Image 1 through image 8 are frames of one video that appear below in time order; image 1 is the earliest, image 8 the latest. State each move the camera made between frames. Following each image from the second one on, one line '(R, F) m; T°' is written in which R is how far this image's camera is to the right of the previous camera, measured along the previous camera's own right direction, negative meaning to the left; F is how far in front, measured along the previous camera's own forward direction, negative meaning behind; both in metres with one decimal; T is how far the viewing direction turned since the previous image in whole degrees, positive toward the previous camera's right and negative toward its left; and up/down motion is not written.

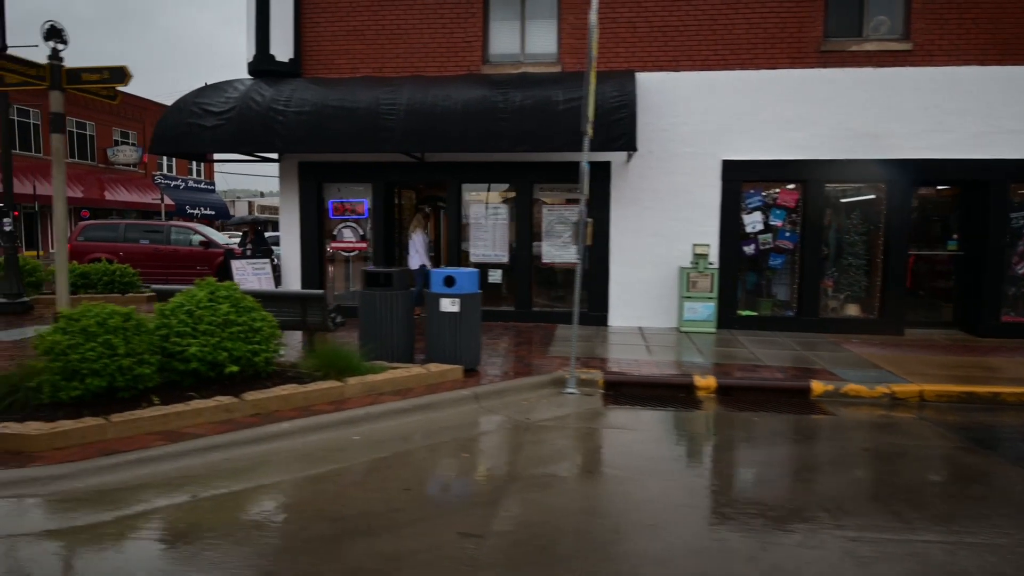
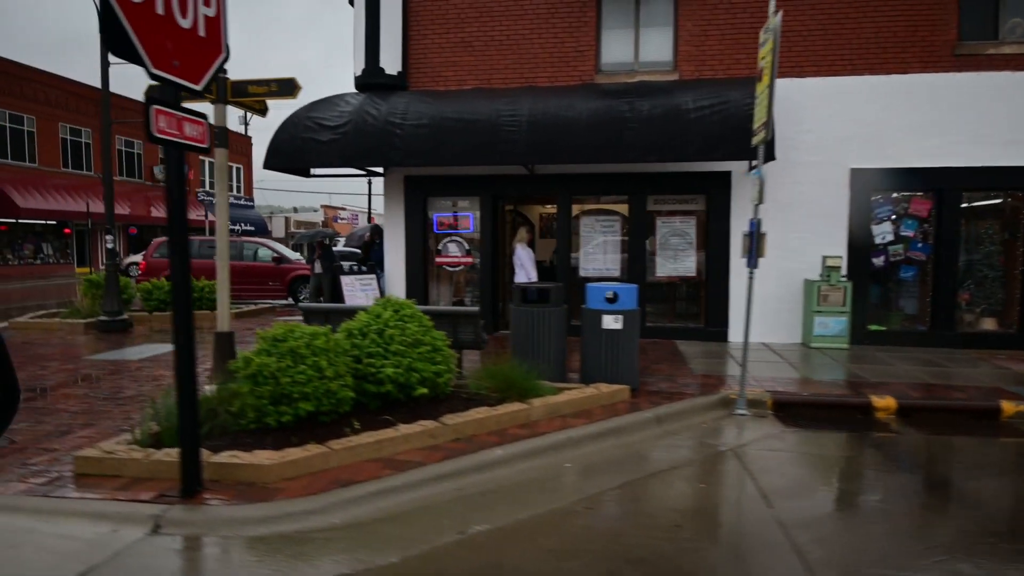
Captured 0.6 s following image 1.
(-1.6, +0.3) m; -1°
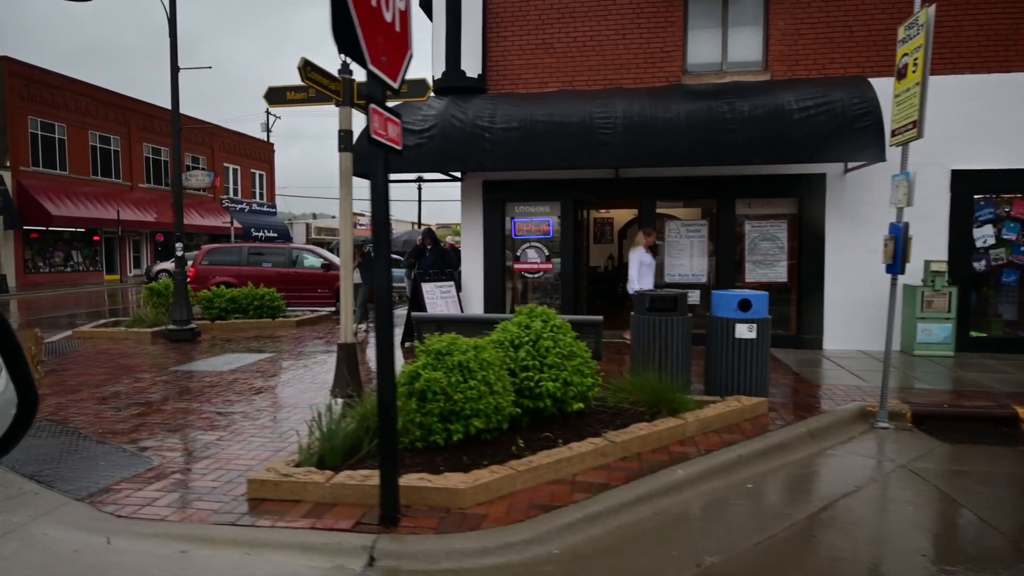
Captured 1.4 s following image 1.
(-1.3, +0.3) m; -1°
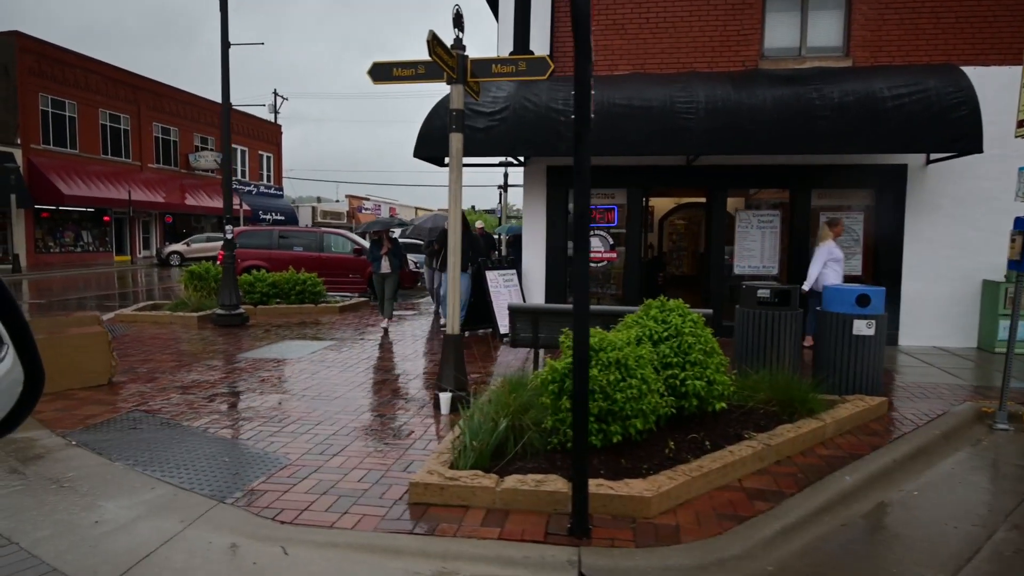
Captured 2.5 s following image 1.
(-1.1, +0.3) m; +1°
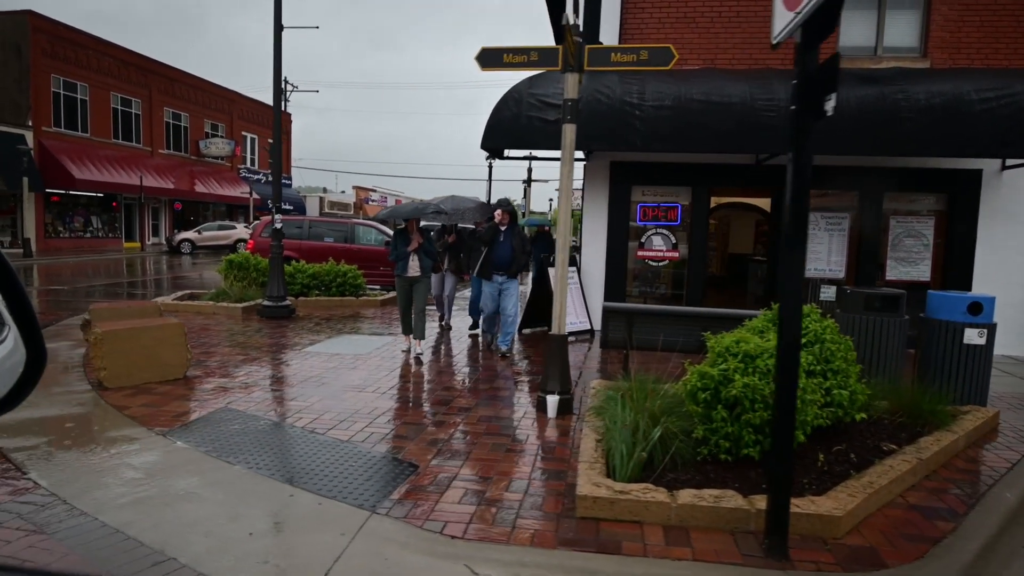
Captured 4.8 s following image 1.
(-1.0, +0.3) m; +1°
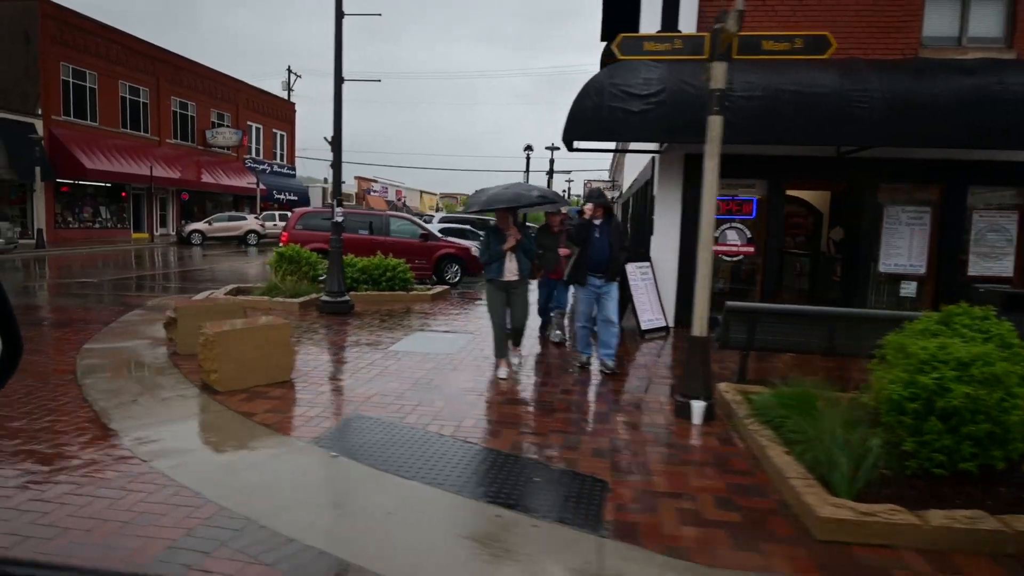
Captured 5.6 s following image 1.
(-1.3, +0.3) m; +1°
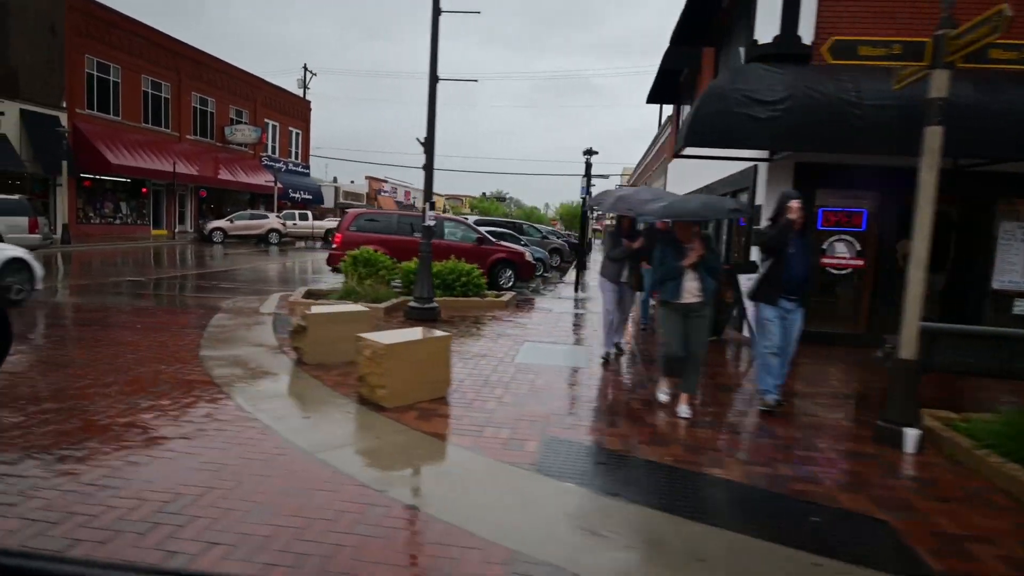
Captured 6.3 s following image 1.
(-1.7, +0.3) m; +1°
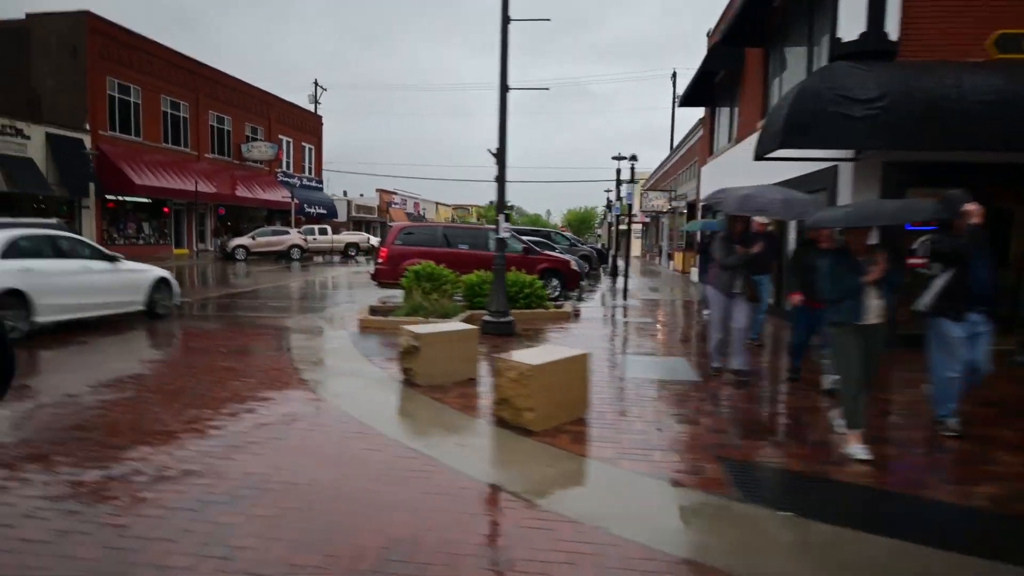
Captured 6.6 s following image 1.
(-1.2, +0.2) m; 0°
